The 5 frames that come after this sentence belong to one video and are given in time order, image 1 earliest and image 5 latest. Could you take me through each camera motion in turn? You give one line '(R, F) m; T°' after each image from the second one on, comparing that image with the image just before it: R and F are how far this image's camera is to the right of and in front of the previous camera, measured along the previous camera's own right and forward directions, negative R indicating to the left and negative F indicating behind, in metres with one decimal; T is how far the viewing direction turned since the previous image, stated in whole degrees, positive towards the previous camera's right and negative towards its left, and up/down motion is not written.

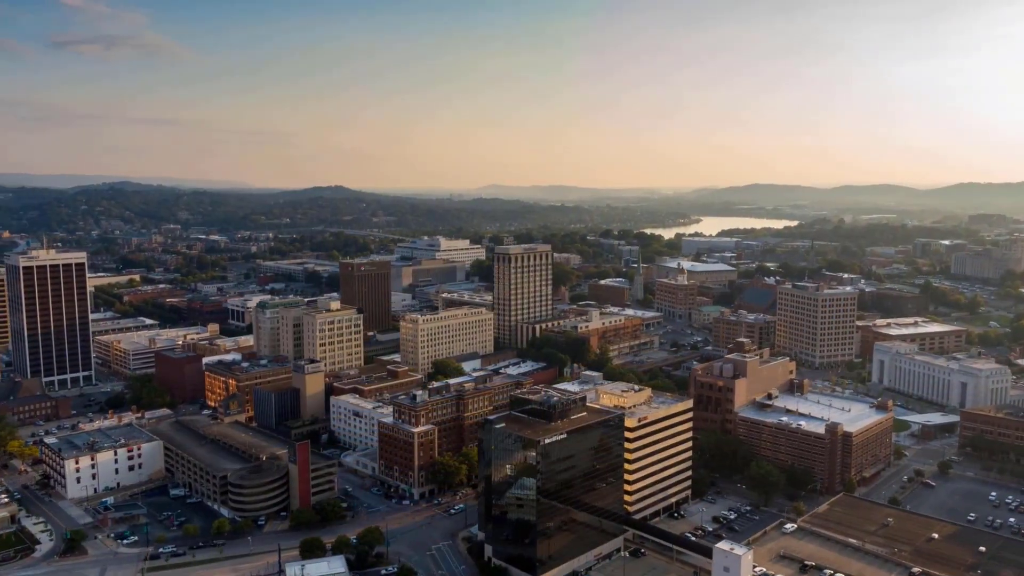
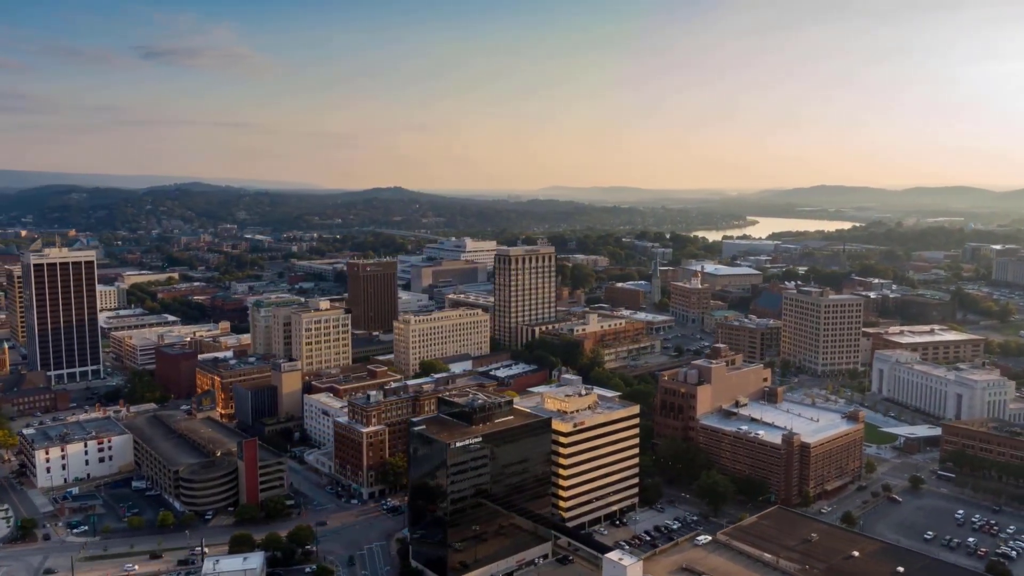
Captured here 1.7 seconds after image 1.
(+5.9, +0.4) m; -4°
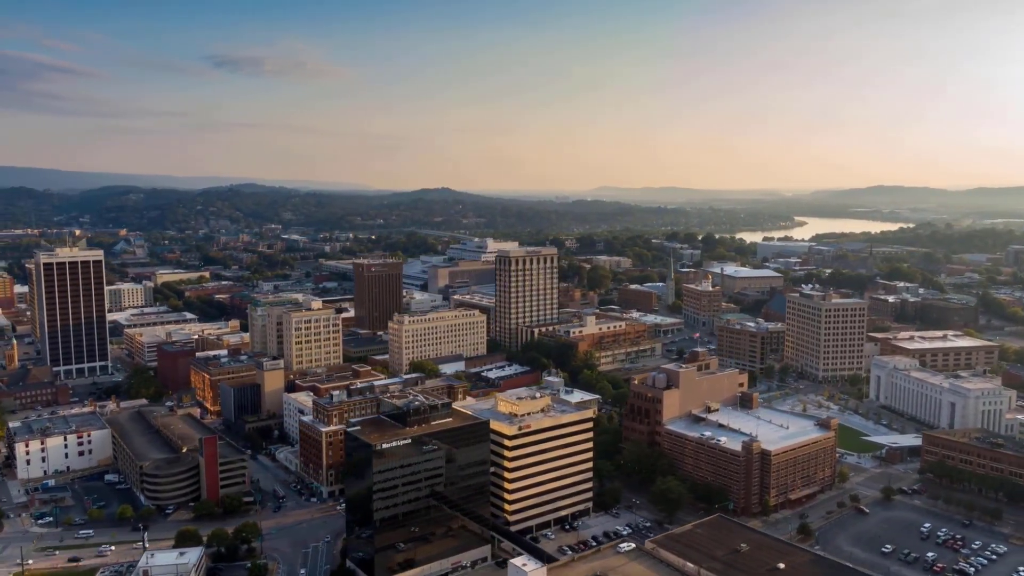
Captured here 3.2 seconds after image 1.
(+4.9, +0.3) m; -4°
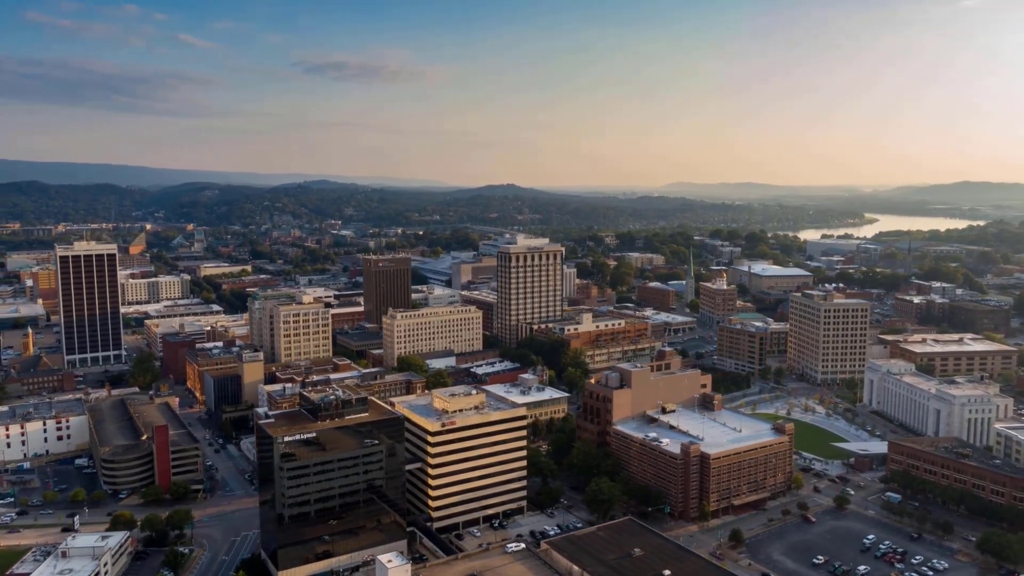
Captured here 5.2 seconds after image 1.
(+6.8, +0.5) m; -5°
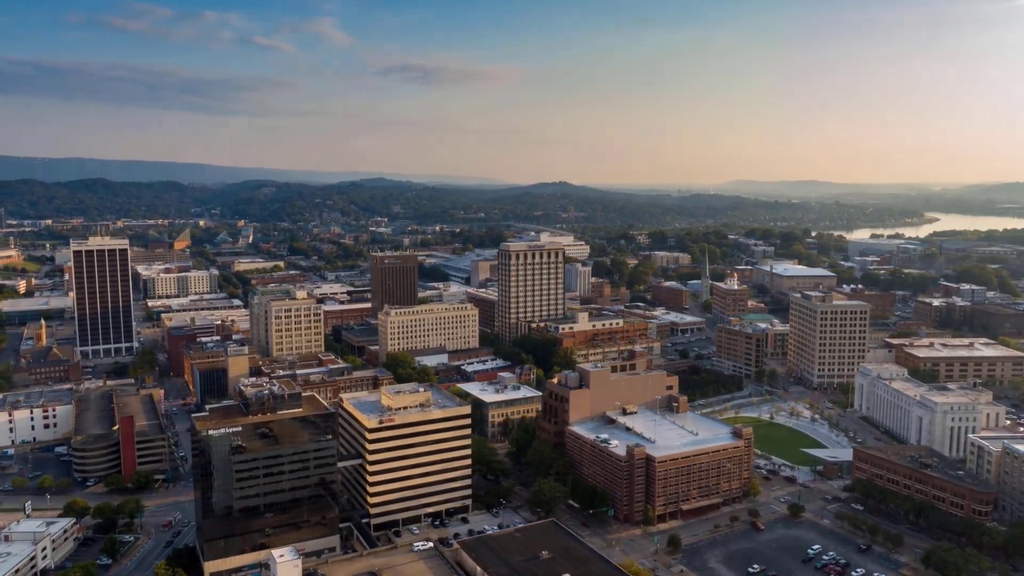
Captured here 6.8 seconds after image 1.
(+5.5, +0.4) m; -4°
